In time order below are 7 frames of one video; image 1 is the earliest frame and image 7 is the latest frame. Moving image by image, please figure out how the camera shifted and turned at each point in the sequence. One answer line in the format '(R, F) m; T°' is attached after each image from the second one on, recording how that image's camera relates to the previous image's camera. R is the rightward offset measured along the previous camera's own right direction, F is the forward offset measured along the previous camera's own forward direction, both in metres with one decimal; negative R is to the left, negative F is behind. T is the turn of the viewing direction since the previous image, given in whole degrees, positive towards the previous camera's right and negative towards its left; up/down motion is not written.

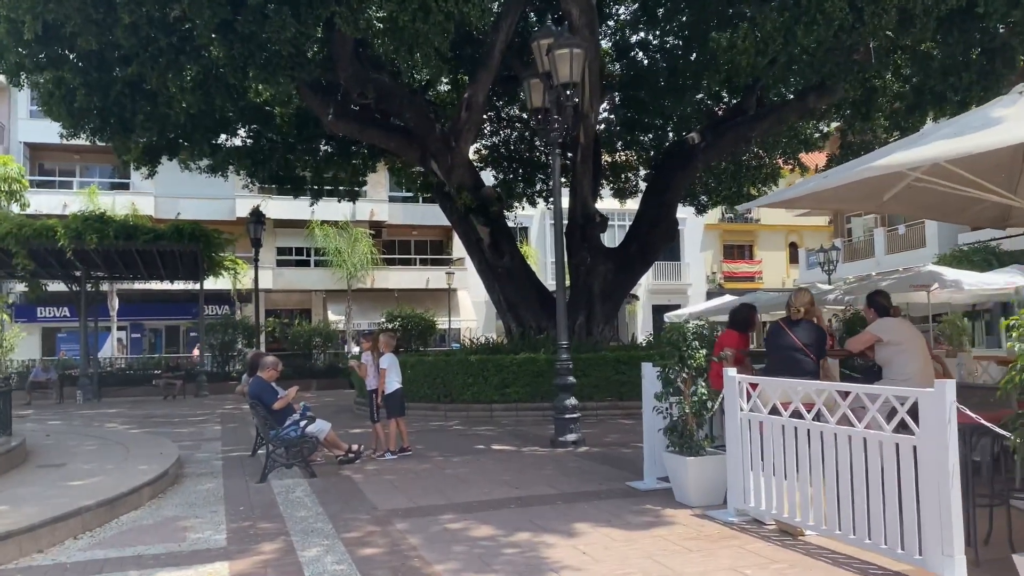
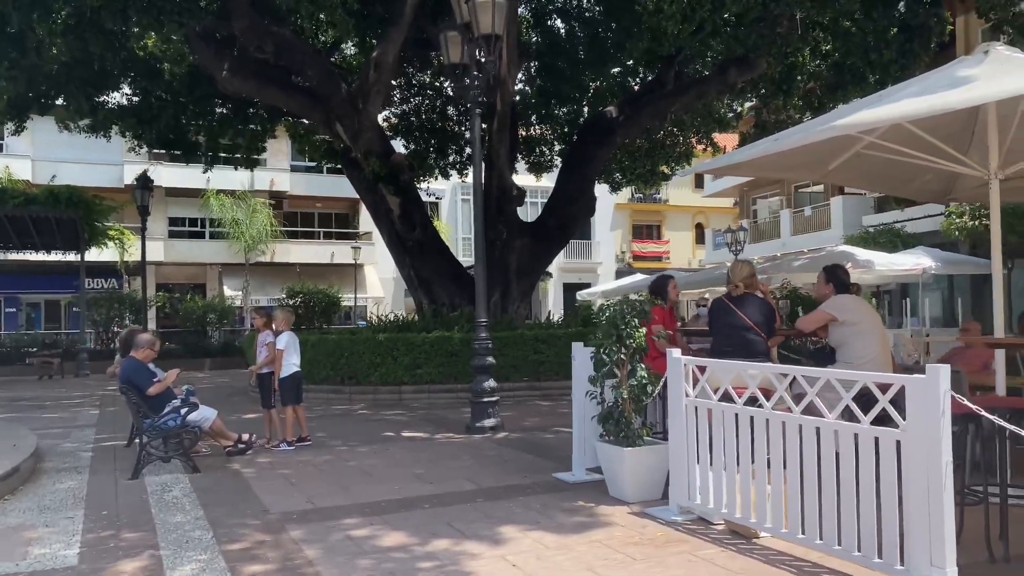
(-0.1, +0.8) m; +6°
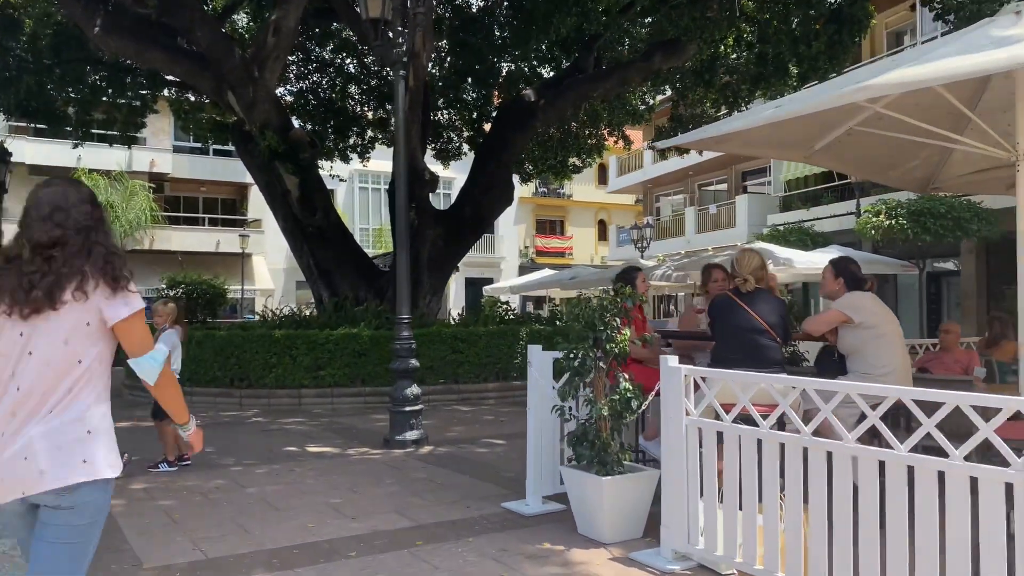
(-0.3, +1.2) m; +7°
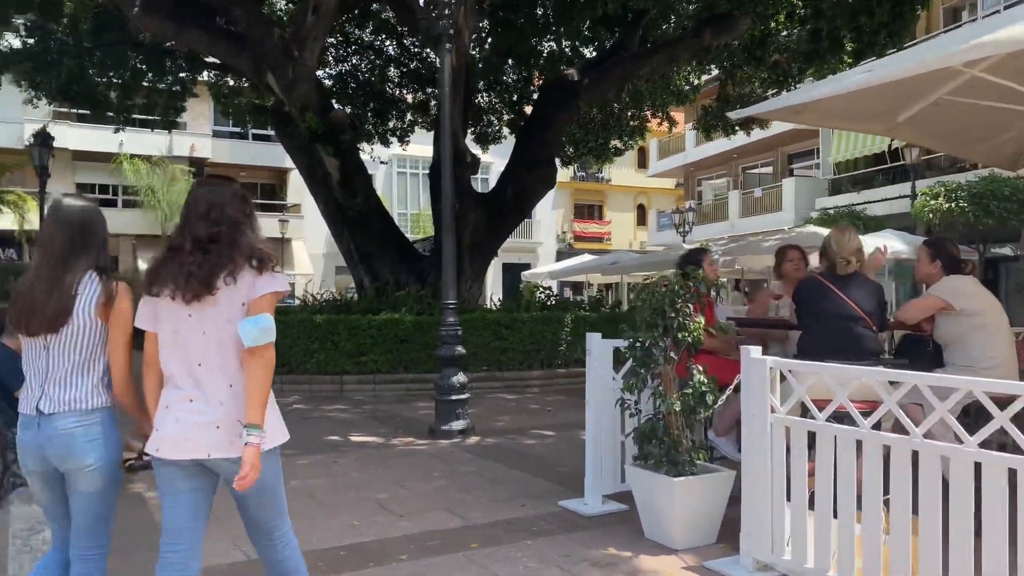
(-0.1, +0.4) m; -2°
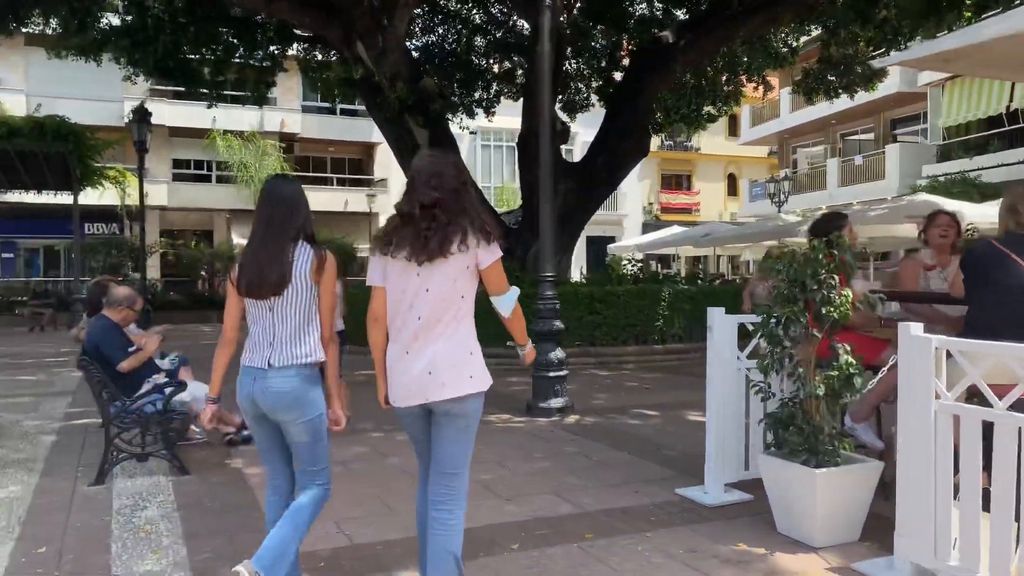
(-0.2, +0.3) m; -5°
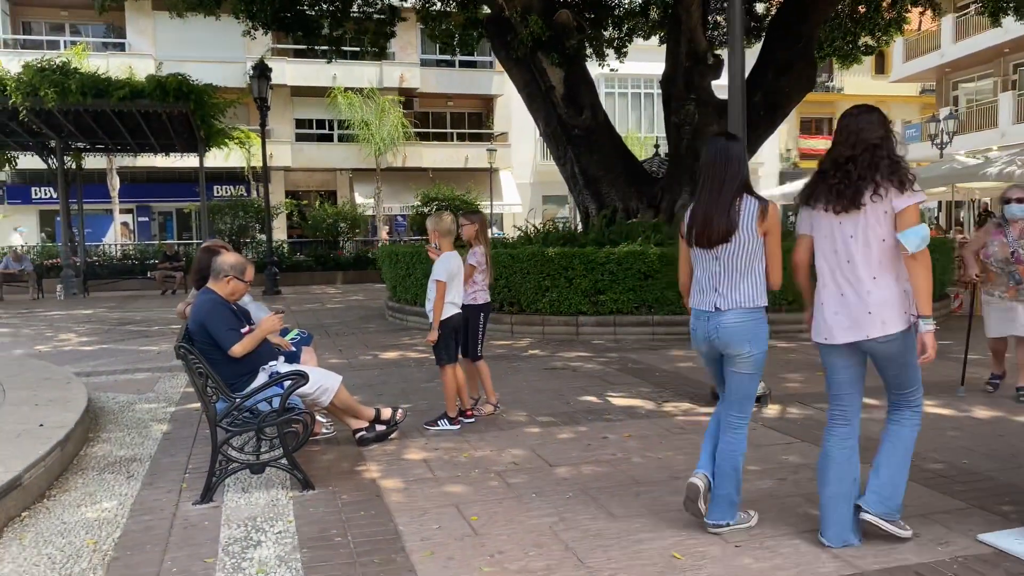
(-0.4, +1.2) m; -8°
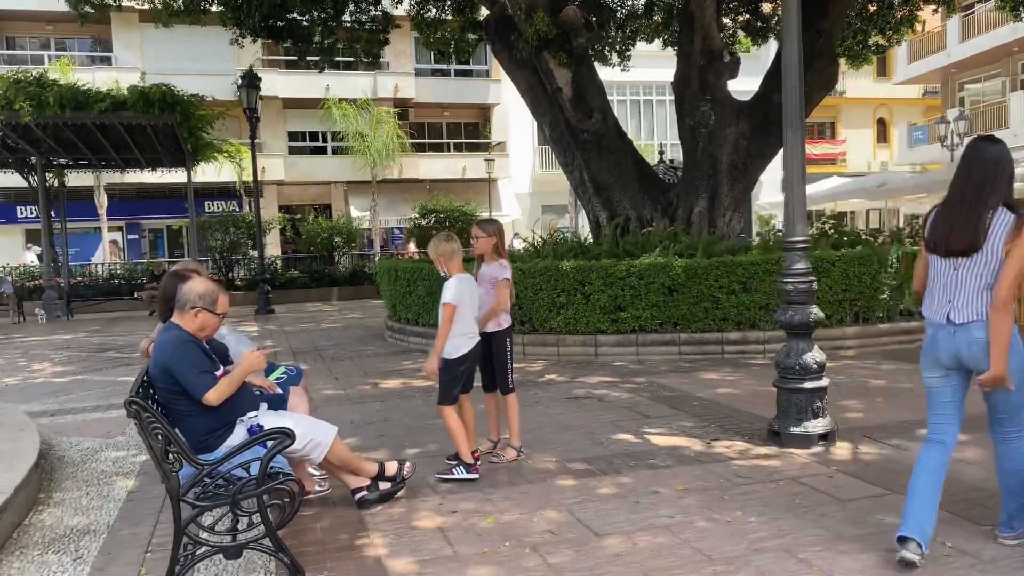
(-0.2, +0.8) m; 0°
